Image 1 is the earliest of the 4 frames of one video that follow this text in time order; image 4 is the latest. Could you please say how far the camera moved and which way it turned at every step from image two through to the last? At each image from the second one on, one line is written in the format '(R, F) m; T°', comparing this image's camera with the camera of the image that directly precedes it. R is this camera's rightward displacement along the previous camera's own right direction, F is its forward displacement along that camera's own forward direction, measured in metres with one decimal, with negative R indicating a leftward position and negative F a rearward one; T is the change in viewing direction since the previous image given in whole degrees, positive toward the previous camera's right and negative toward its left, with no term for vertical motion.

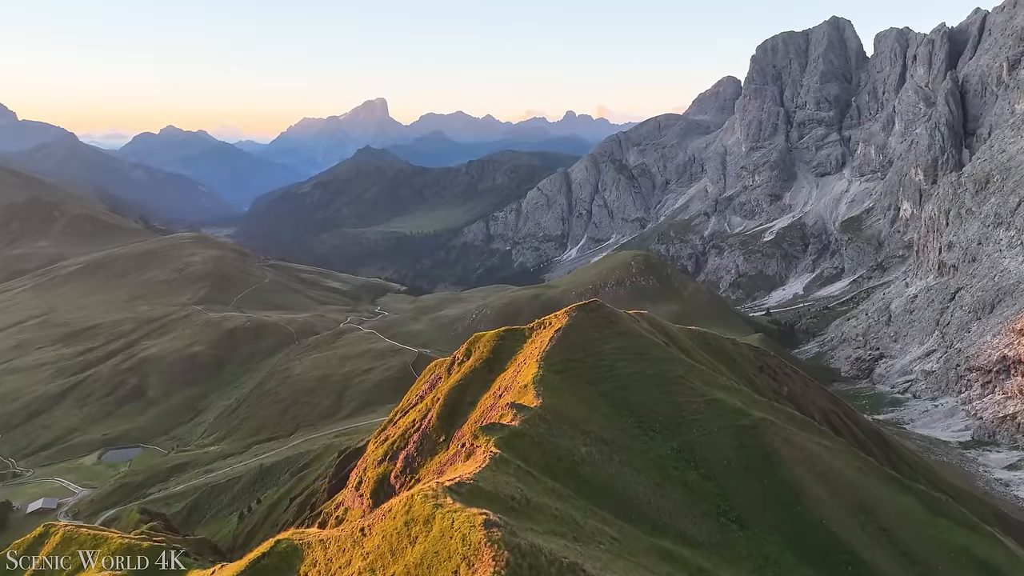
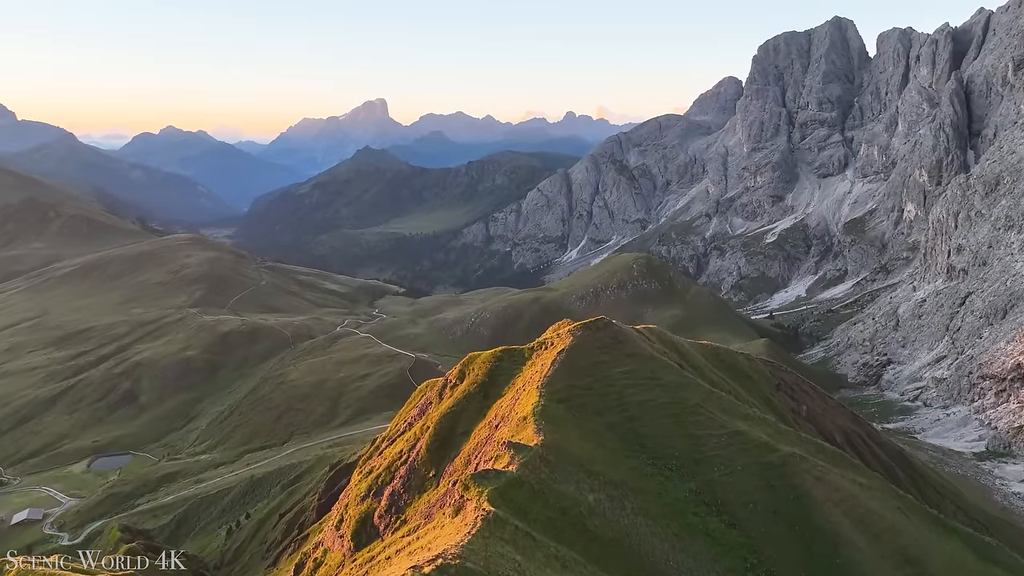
(+0.2, +5.1) m; 0°
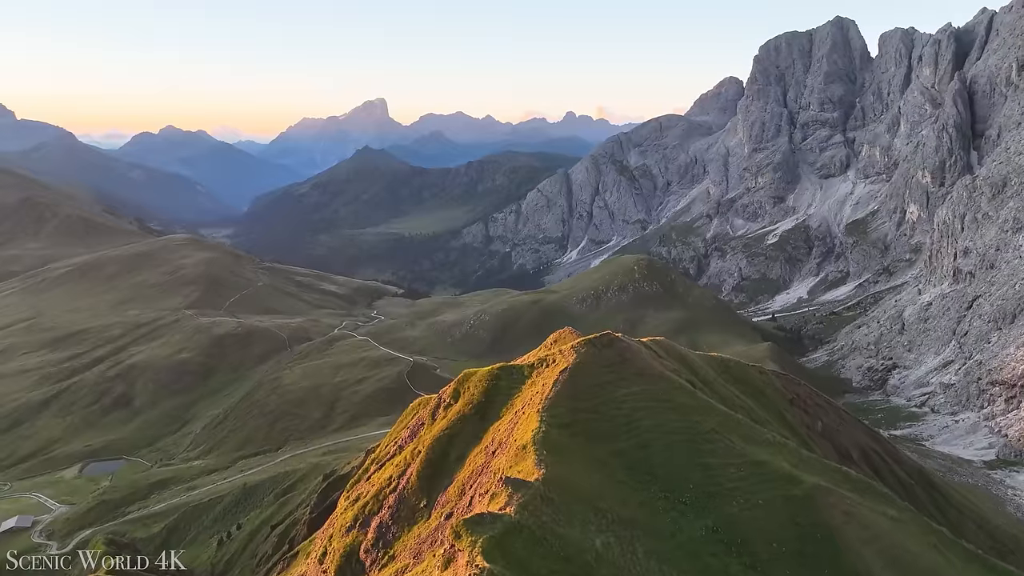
(+0.1, +3.6) m; 0°
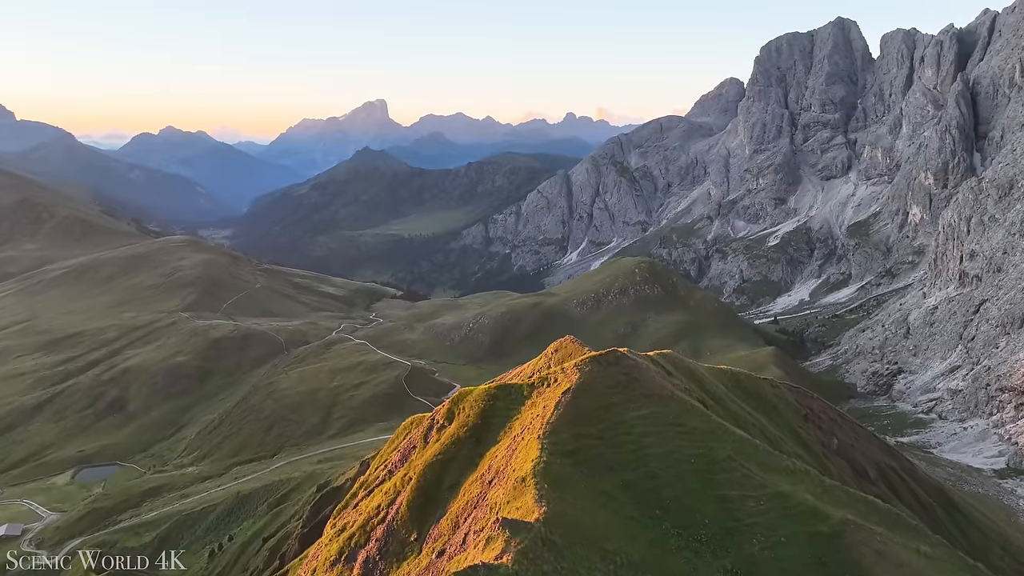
(+0.1, +3.3) m; 0°
